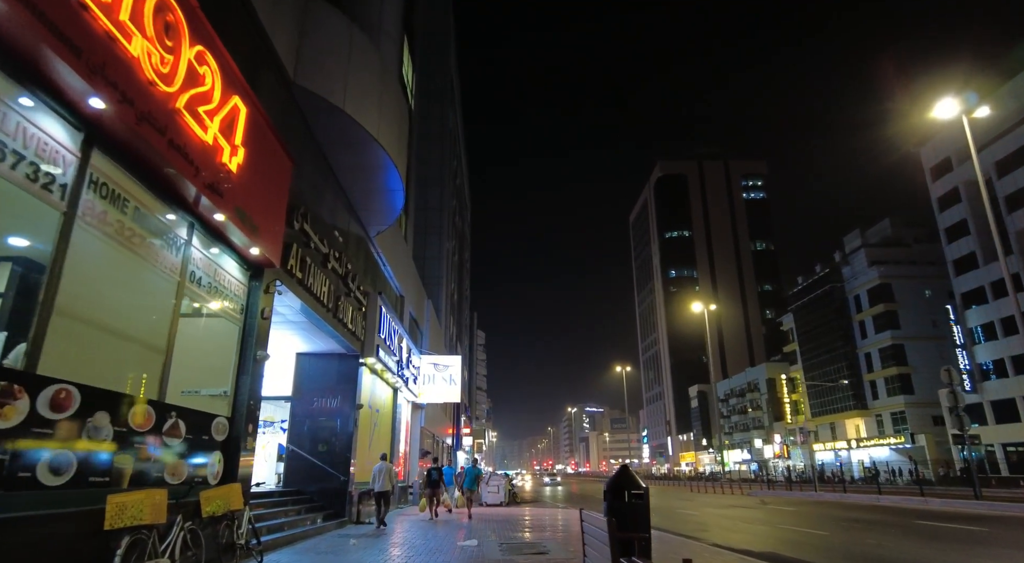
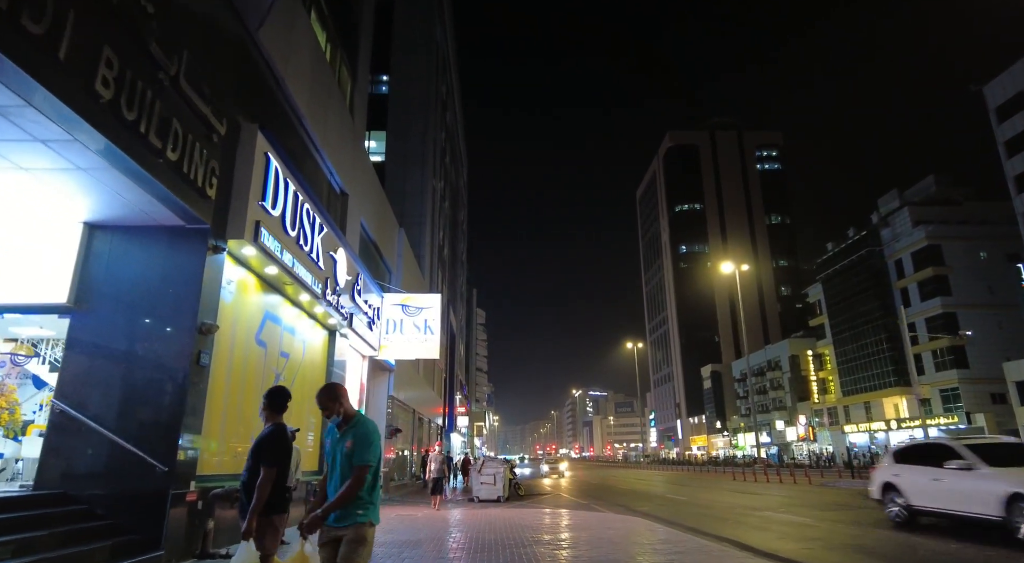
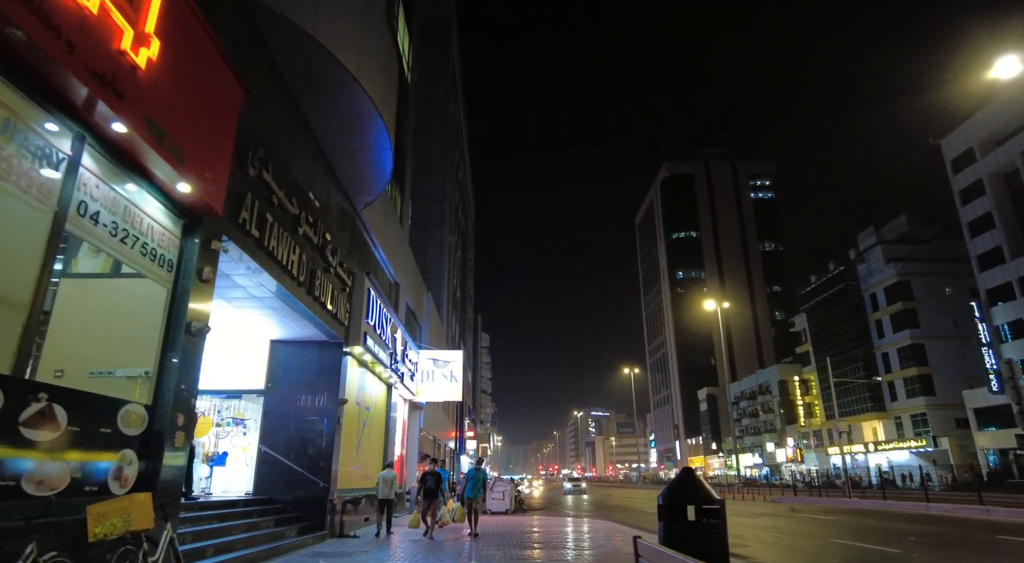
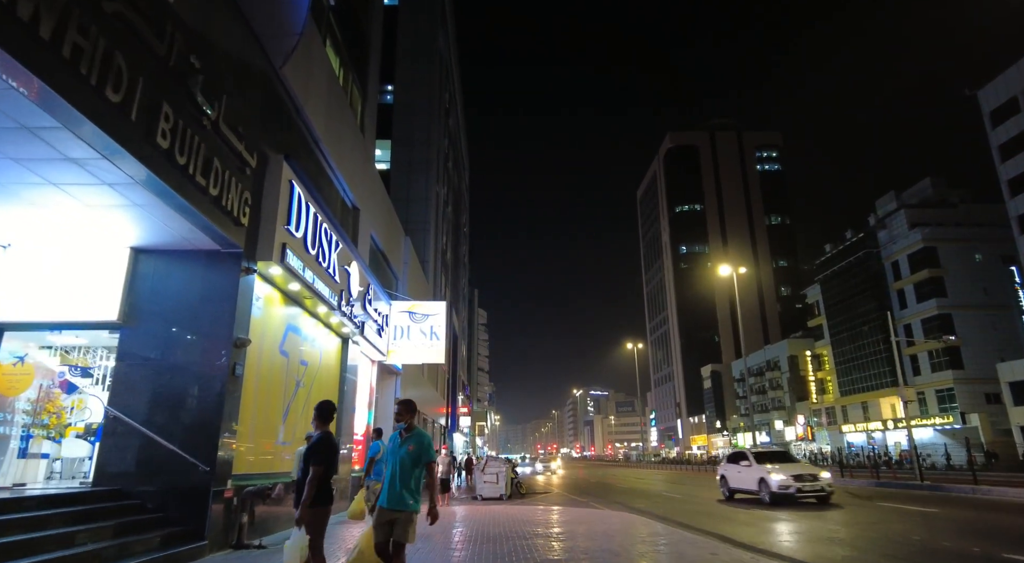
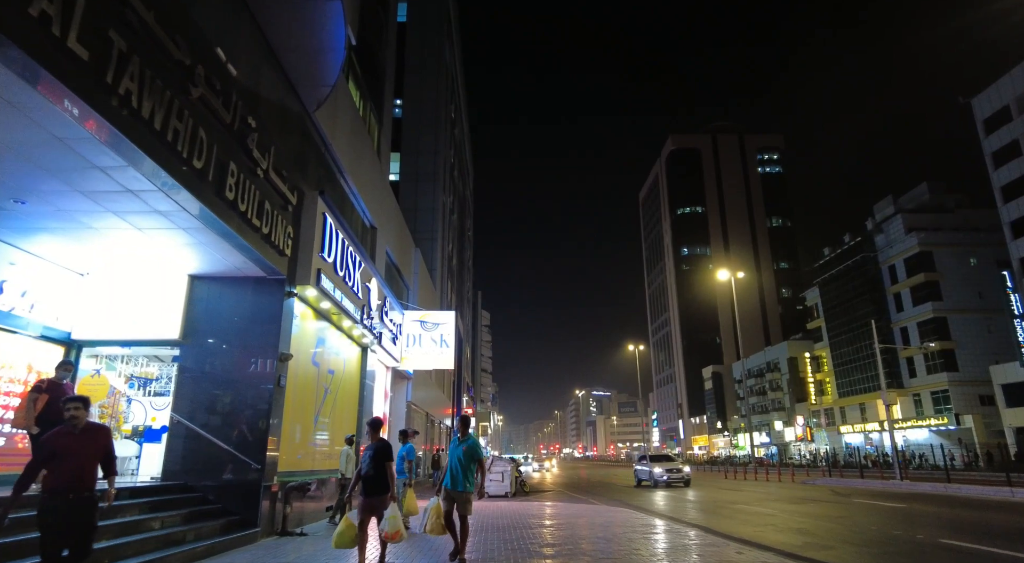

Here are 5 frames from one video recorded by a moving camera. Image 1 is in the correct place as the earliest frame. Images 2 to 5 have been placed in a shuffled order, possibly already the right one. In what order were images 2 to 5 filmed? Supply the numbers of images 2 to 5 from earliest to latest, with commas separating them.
3, 5, 4, 2
